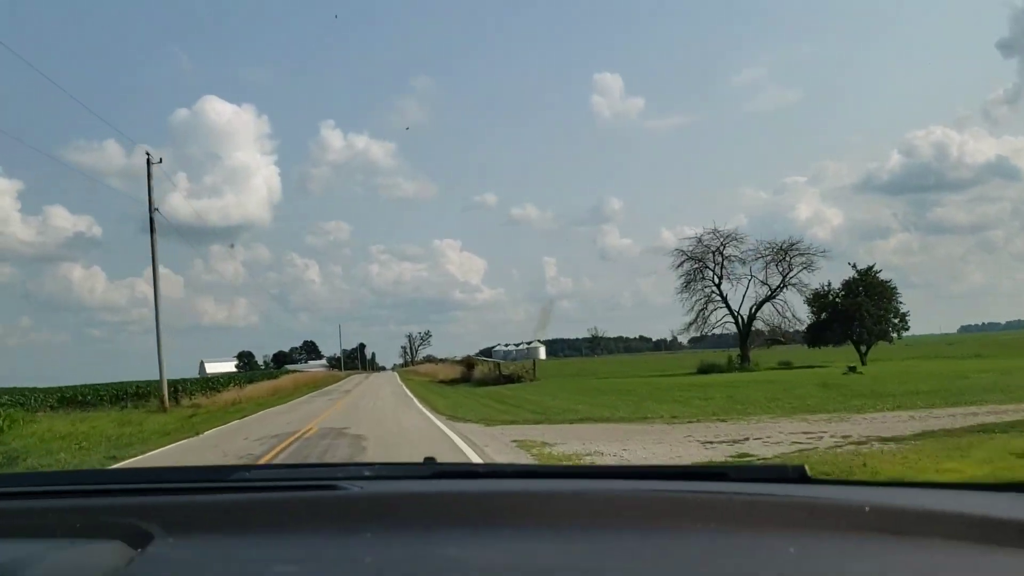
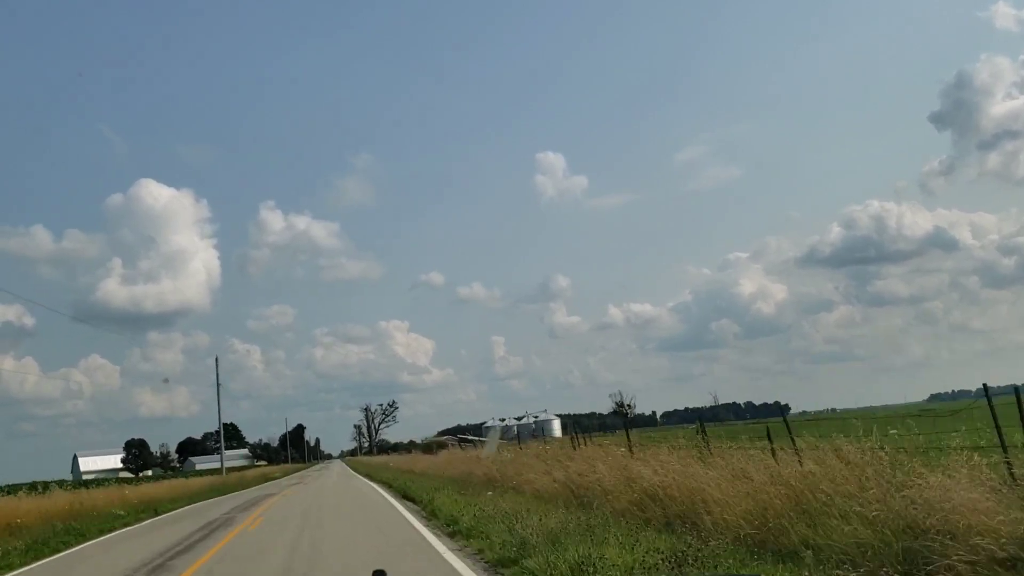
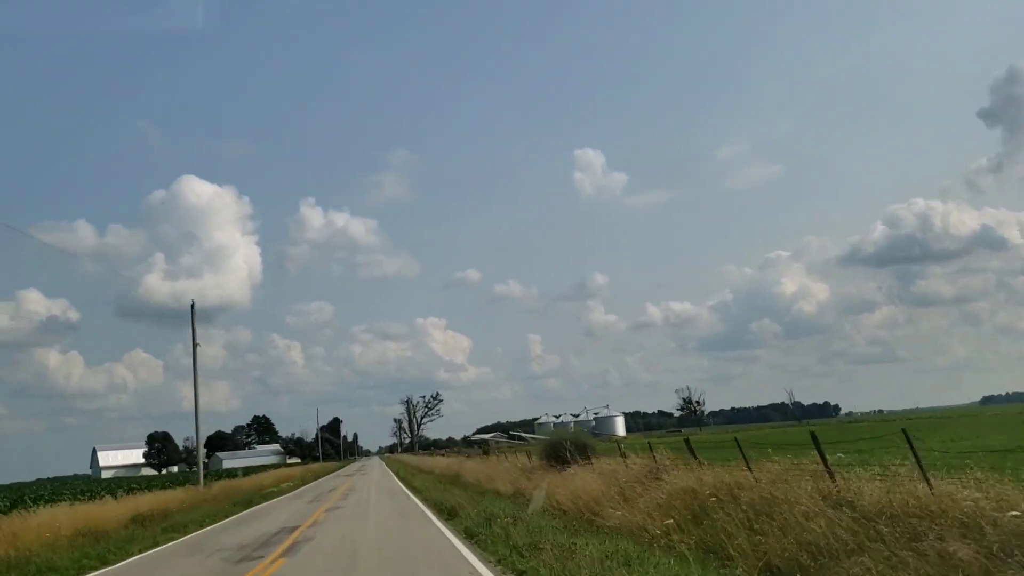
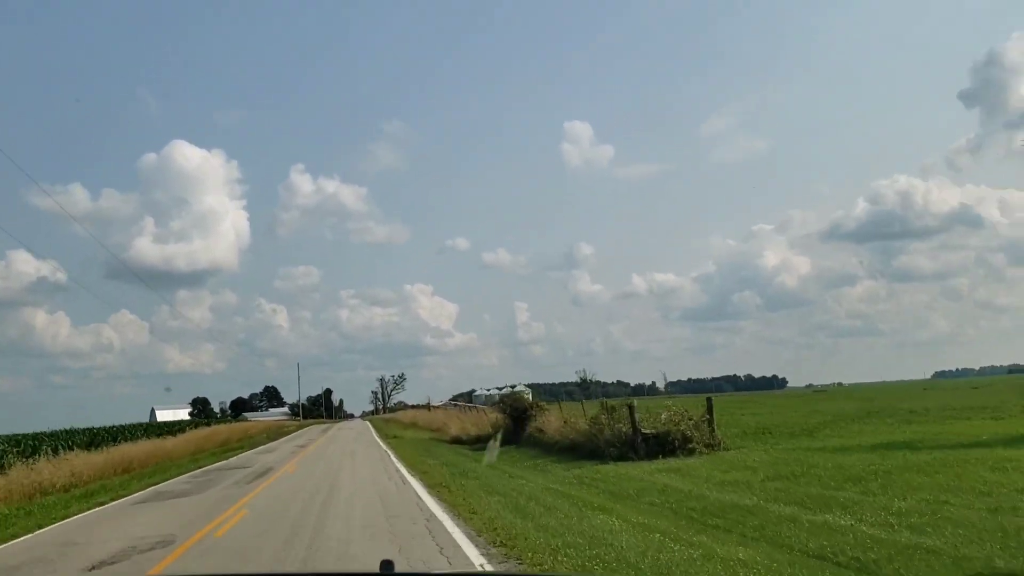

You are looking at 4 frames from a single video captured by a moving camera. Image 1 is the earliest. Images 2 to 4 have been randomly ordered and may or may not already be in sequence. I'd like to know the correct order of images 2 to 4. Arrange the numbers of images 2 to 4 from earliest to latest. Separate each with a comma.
4, 2, 3
